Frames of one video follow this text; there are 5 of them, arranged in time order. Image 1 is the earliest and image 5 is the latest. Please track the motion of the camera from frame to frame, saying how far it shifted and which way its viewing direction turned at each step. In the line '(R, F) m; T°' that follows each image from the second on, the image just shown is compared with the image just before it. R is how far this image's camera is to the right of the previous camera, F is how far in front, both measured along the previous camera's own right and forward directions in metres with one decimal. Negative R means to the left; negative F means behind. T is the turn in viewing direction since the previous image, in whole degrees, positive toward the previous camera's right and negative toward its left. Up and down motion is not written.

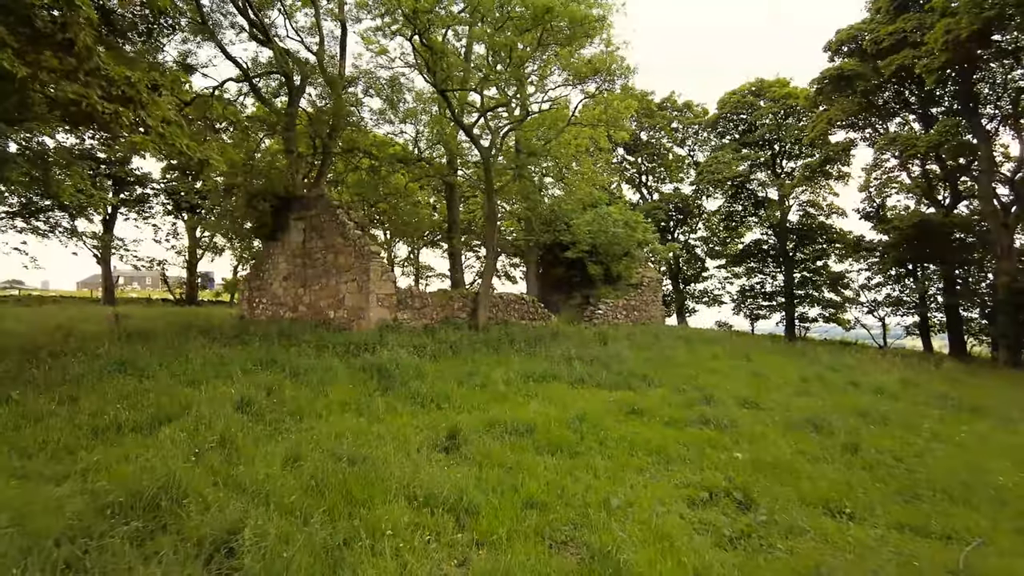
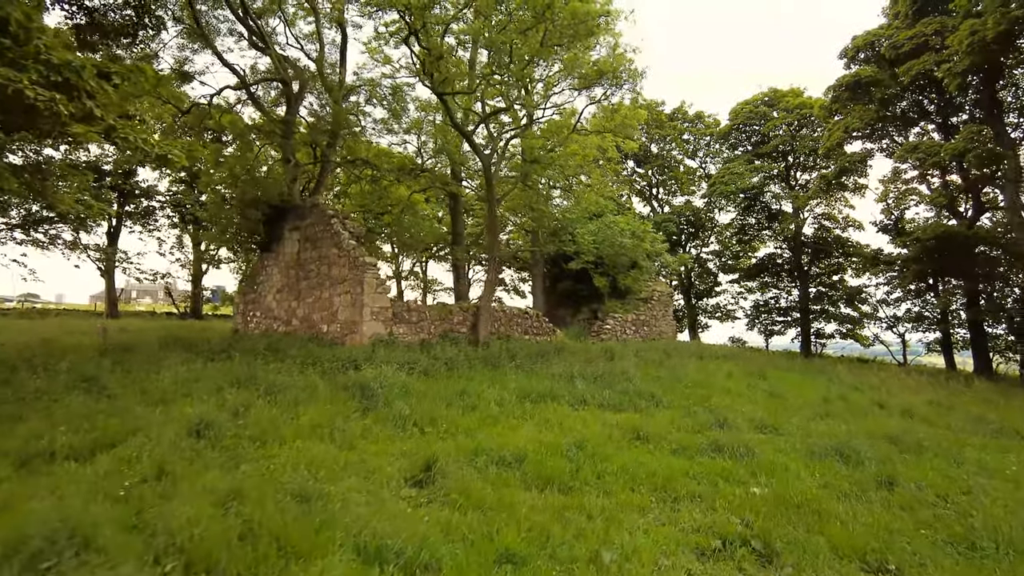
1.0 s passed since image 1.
(+0.2, +0.6) m; -1°
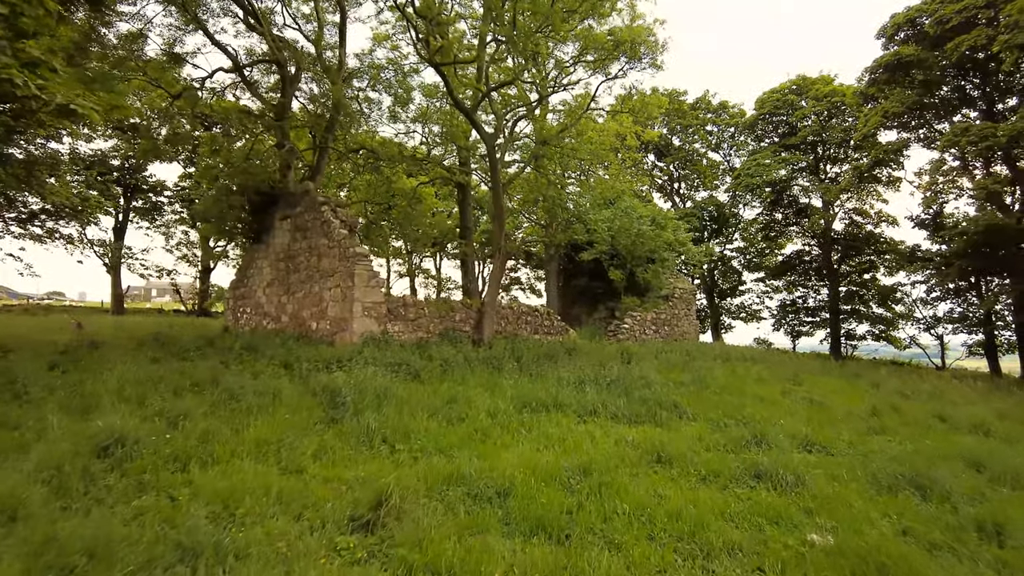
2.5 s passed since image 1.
(+0.2, +1.0) m; -2°
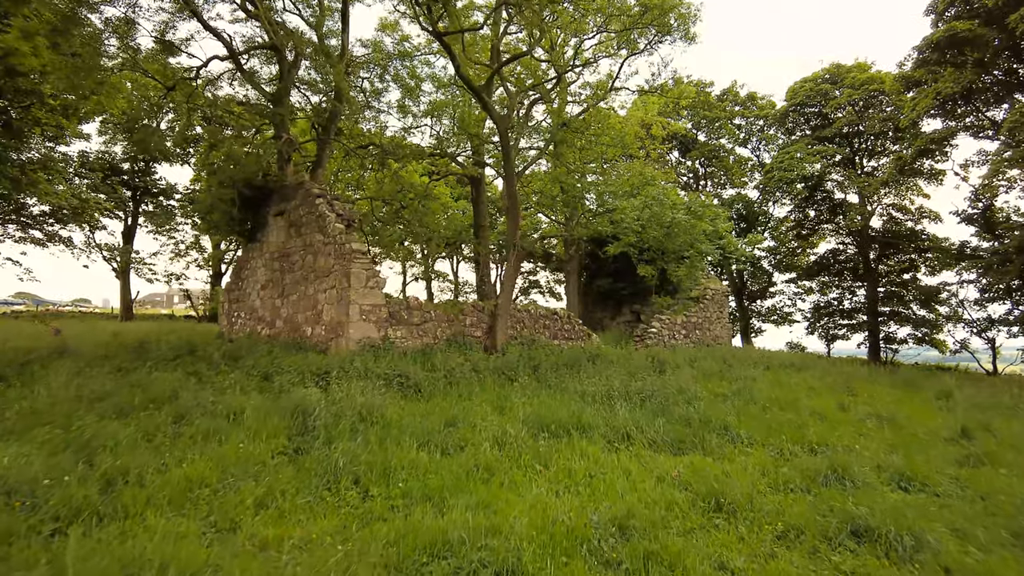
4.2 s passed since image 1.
(+0.1, +1.1) m; -2°
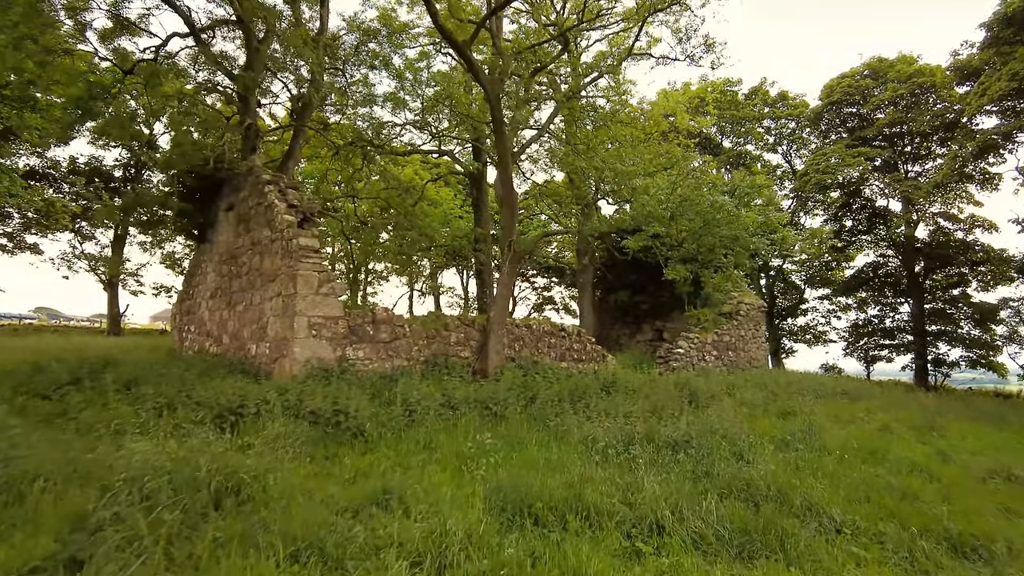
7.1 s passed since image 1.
(+0.3, +1.8) m; -2°
